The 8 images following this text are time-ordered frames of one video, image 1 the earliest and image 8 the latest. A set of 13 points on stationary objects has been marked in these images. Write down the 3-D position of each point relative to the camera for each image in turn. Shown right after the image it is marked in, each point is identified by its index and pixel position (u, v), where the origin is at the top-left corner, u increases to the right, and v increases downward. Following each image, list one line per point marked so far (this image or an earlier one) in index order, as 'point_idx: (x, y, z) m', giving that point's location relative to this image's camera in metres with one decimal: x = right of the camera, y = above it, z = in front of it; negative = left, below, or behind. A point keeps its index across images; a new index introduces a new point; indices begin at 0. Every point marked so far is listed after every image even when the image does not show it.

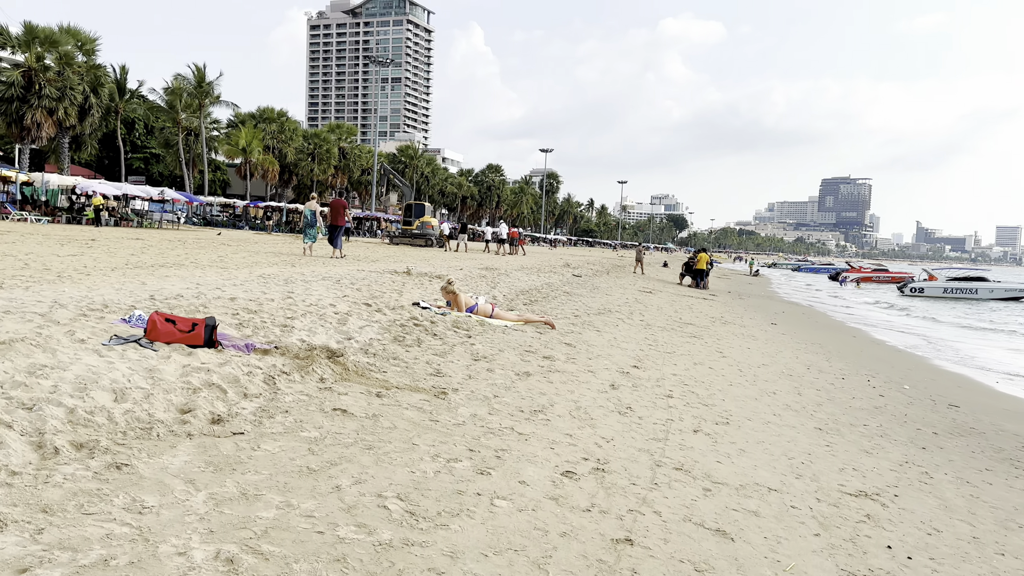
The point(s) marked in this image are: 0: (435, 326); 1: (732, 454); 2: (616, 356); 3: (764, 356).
0: (-0.8, -0.4, +8.8) m
1: (+1.6, -1.2, +5.7) m
2: (+1.2, -0.8, +9.3) m
3: (+3.7, -1.0, +12.0) m
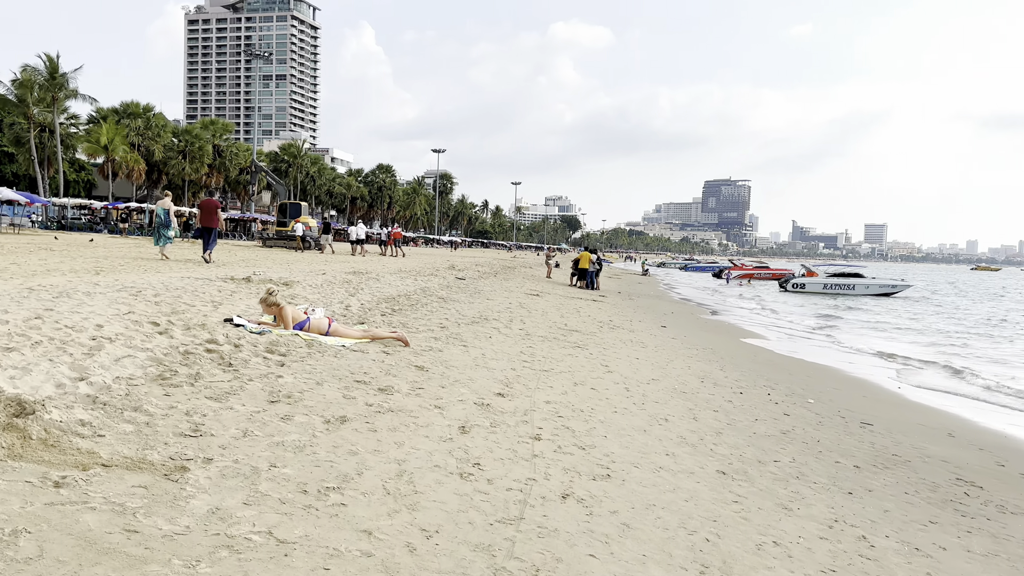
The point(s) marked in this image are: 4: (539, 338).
0: (-2.3, -0.5, +6.8) m
1: (+0.5, -1.2, +4.0) m
2: (-0.3, -0.9, +7.6) m
3: (+1.9, -1.1, +10.5) m
4: (+0.4, -0.7, +11.9) m
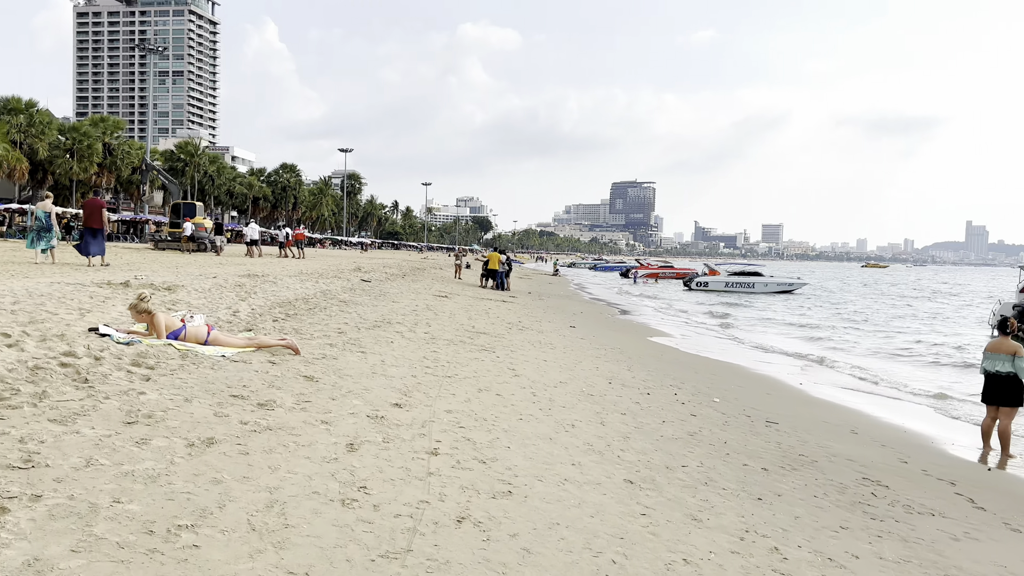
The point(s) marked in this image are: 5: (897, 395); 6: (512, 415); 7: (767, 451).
0: (-3.1, -0.6, +6.0) m
1: (0.0, -1.3, +3.6) m
2: (-1.2, -0.9, +7.0) m
3: (+0.6, -1.1, +10.2) m
4: (-1.0, -0.8, +11.5) m
5: (+5.6, -1.6, +11.7) m
6: (0.0, -1.1, +6.9) m
7: (+2.2, -1.4, +7.0) m
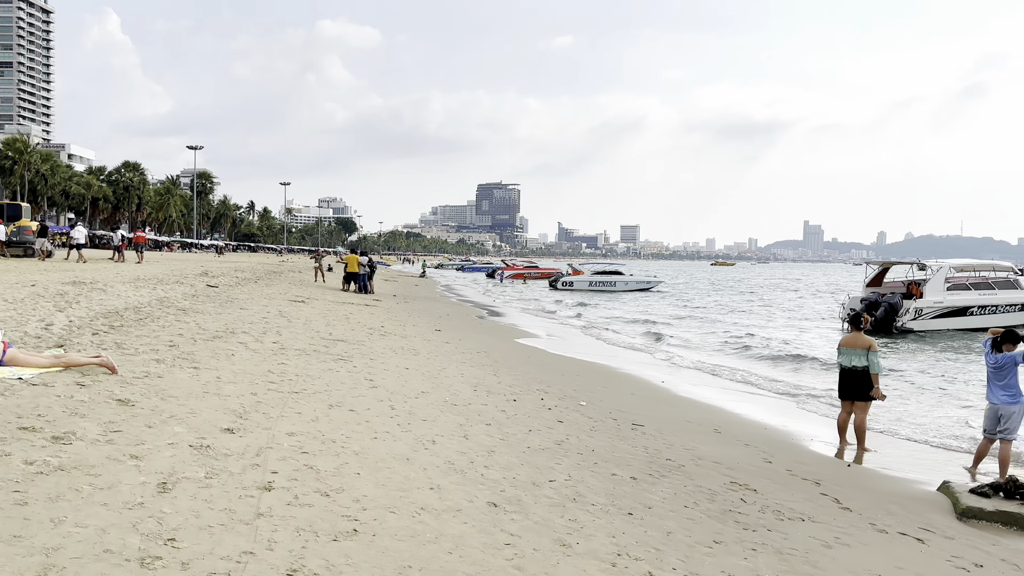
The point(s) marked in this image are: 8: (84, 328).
0: (-4.1, -0.7, +4.9) m
1: (-0.6, -1.3, +3.0) m
2: (-2.4, -0.9, +6.2) m
3: (-1.1, -1.1, +9.6) m
4: (-2.9, -0.8, +10.6) m
5: (+3.6, -1.5, +11.9) m
6: (-1.2, -1.1, +6.3) m
7: (+1.0, -1.4, +6.7) m
8: (-5.0, -0.5, +9.4) m
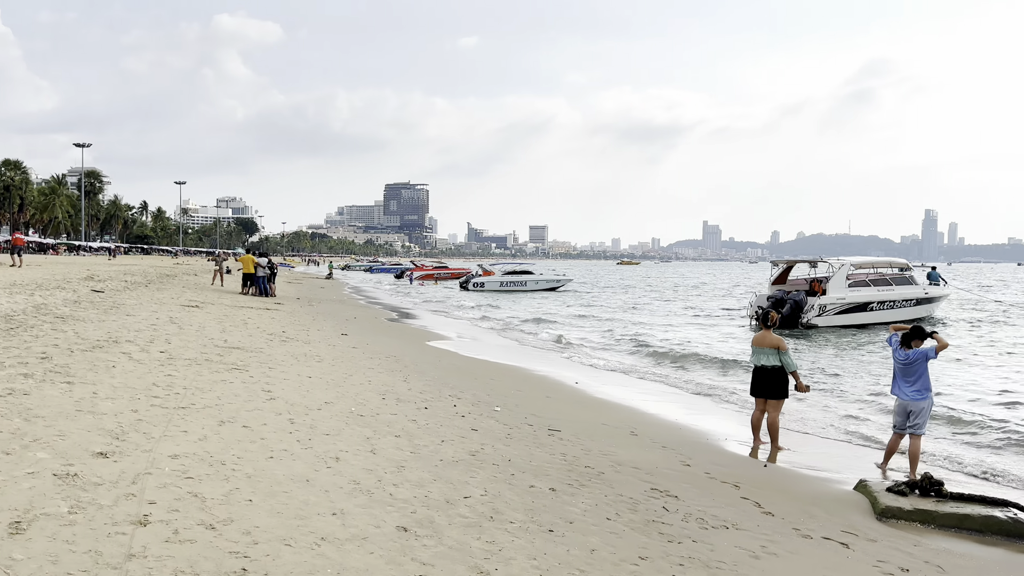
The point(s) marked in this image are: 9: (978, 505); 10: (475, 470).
0: (-4.5, -0.7, +4.0) m
1: (-0.9, -1.3, +2.5) m
2: (-3.0, -1.0, +5.5) m
3: (-2.1, -1.1, +9.1) m
4: (-4.0, -0.9, +9.8) m
5: (+2.3, -1.5, +11.9) m
6: (-1.8, -1.2, +5.7) m
7: (+0.3, -1.4, +6.4) m
8: (-6.0, -0.5, +8.4) m
9: (+3.3, -1.5, +5.7) m
10: (-0.3, -1.4, +6.1) m
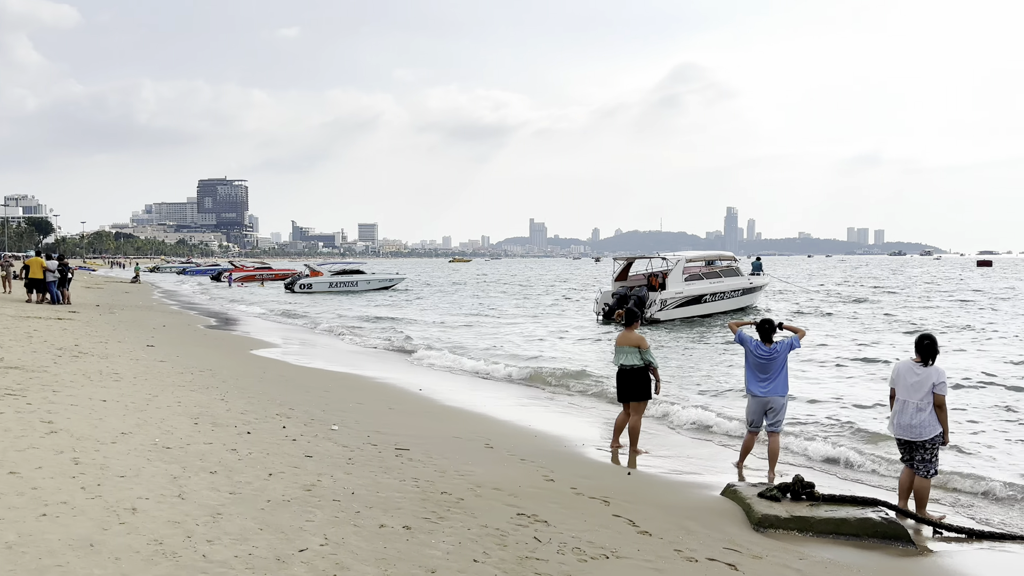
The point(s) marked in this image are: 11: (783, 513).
0: (-5.0, -0.8, +2.2) m
1: (-1.1, -1.3, +1.5) m
2: (-3.8, -1.1, +4.0) m
3: (-3.7, -1.2, +7.7) m
4: (-5.7, -1.0, +8.0) m
5: (+0.1, -1.5, +11.3) m
6: (-2.7, -1.2, +4.5) m
7: (-0.7, -1.5, +5.6) m
8: (-7.3, -0.7, +6.3) m
9: (+2.3, -1.5, +5.5) m
10: (-1.3, -1.4, +5.1) m
11: (+1.8, -1.5, +5.4) m
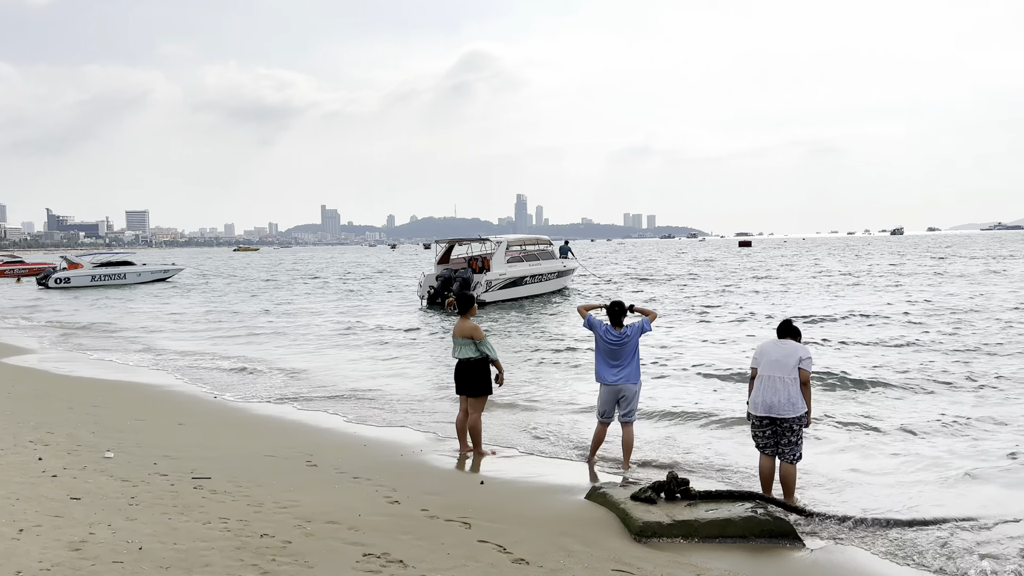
0: (-4.9, -1.0, 0.0) m
1: (-1.0, -1.4, +0.3) m
2: (-4.2, -1.1, +2.1) m
3: (-5.0, -1.2, +5.7) m
4: (-7.0, -1.1, +5.5) m
5: (-2.3, -1.3, +10.1) m
6: (-3.2, -1.3, +2.8) m
7: (-1.6, -1.4, +4.4) m
8: (-8.2, -0.8, +3.4) m
9: (+1.3, -1.3, +5.0) m
10: (-2.0, -1.4, +3.8) m
11: (+0.9, -1.4, +4.8) m
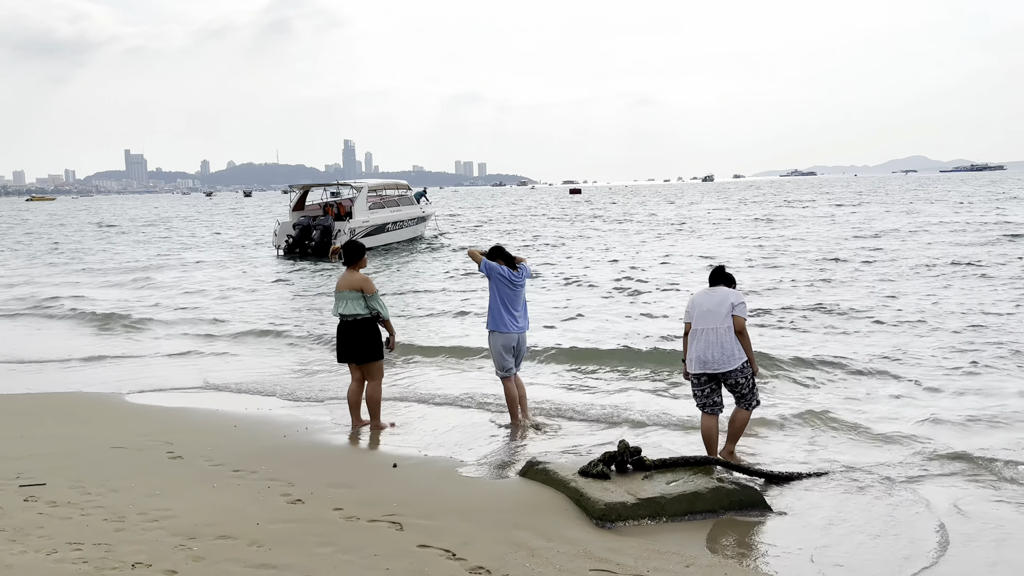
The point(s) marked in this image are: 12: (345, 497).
0: (-4.2, -1.1, -1.7) m
1: (-0.3, -1.4, -0.5) m
2: (-3.9, -1.2, +0.5) m
3: (-5.3, -1.1, +3.8) m
4: (-7.3, -1.0, +3.2) m
5: (-3.6, -0.8, +8.7) m
6: (-3.0, -1.2, +1.4) m
7: (-1.8, -1.2, +3.3) m
8: (-8.0, -0.9, +0.9) m
9: (+1.0, -1.0, +4.5) m
10: (-2.0, -1.2, +2.6) m
11: (+0.6, -1.1, +4.2) m
12: (-0.9, -1.2, +4.5) m
